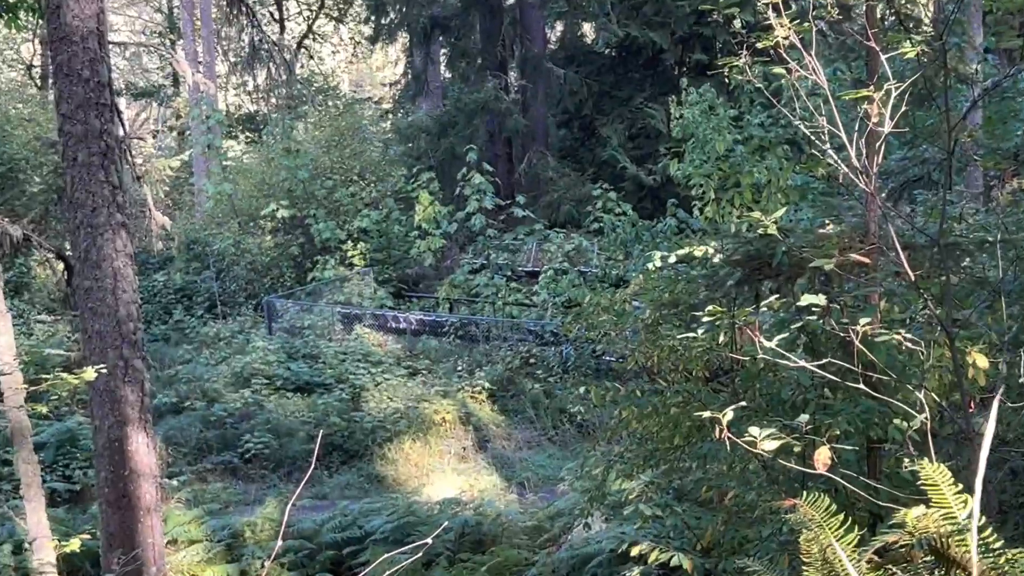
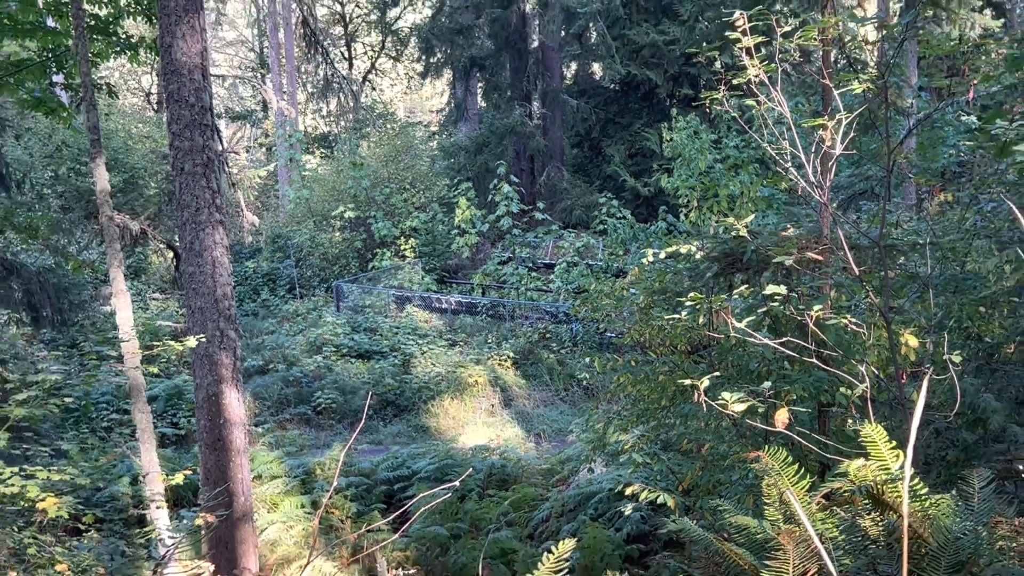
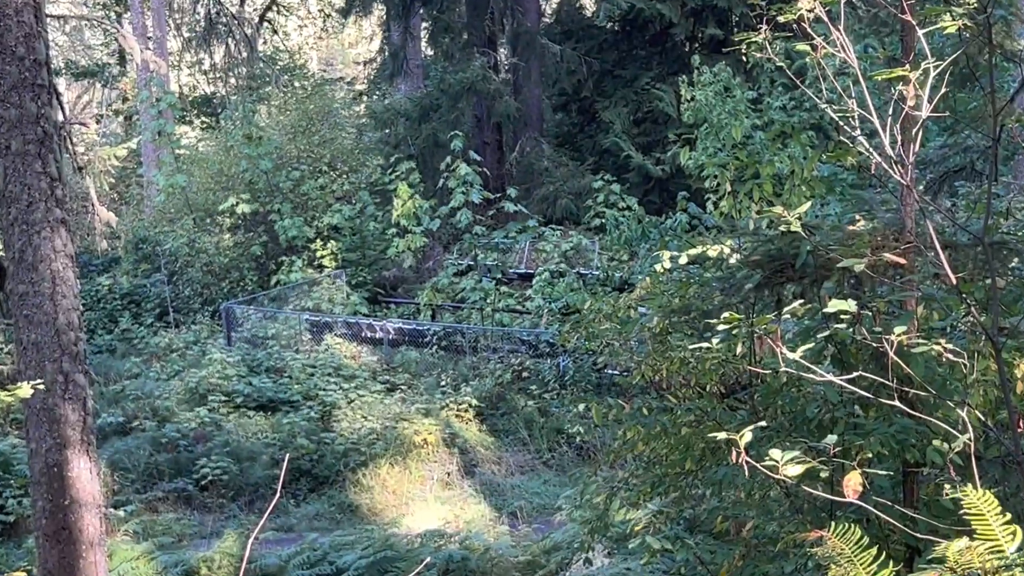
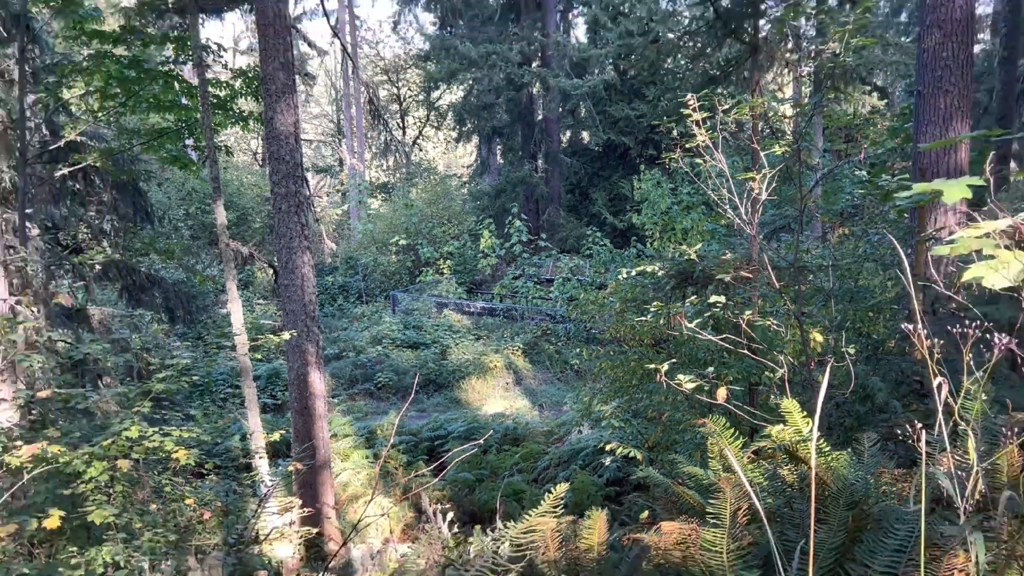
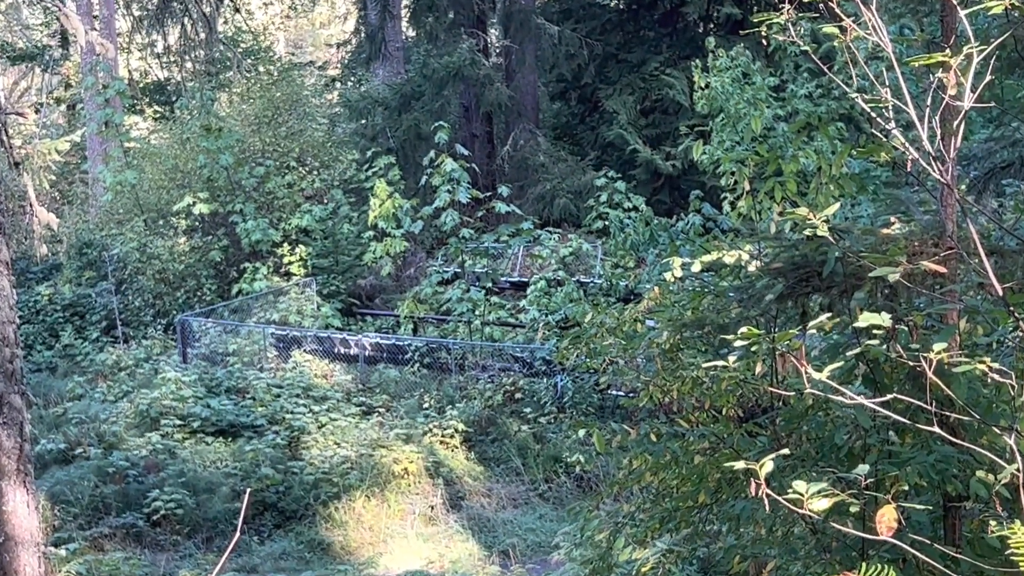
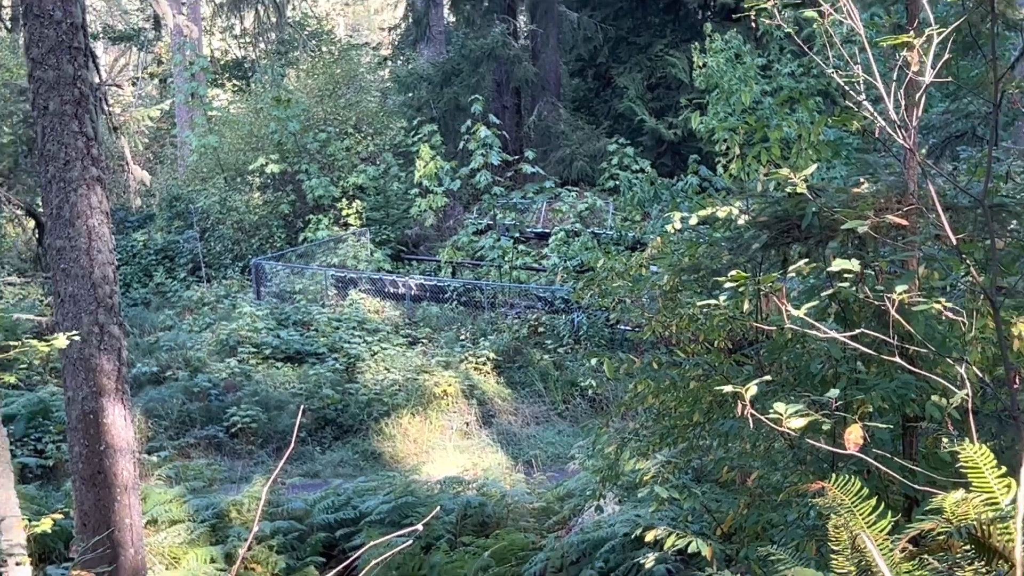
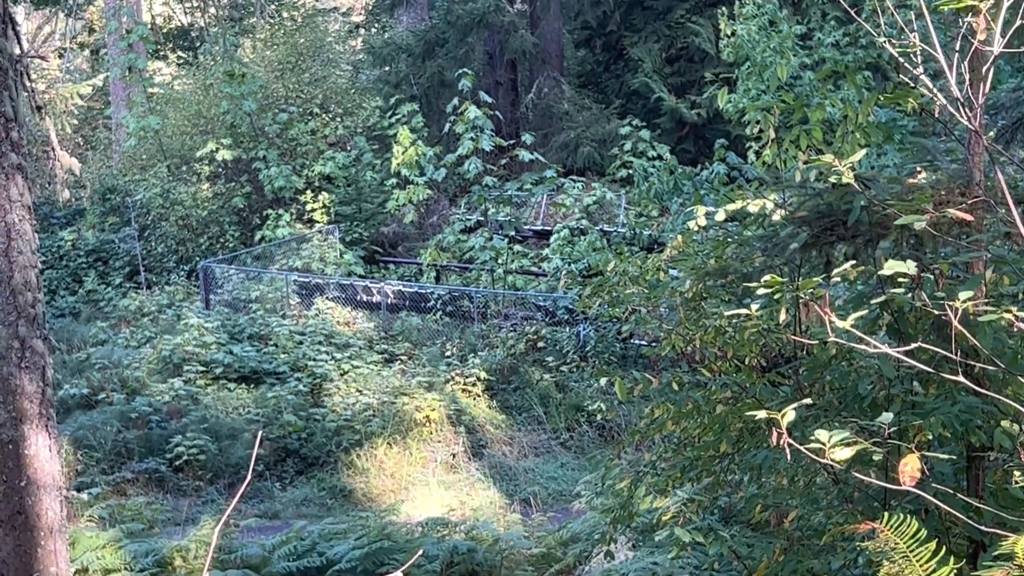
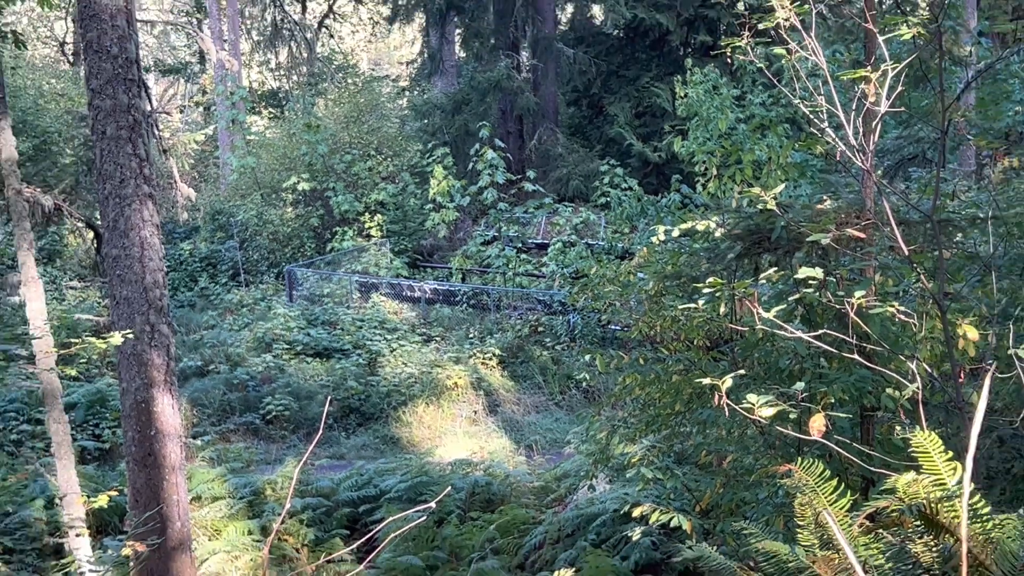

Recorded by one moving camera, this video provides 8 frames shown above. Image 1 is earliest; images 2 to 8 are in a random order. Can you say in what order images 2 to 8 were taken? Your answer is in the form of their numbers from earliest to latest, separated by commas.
3, 5, 7, 6, 8, 2, 4
